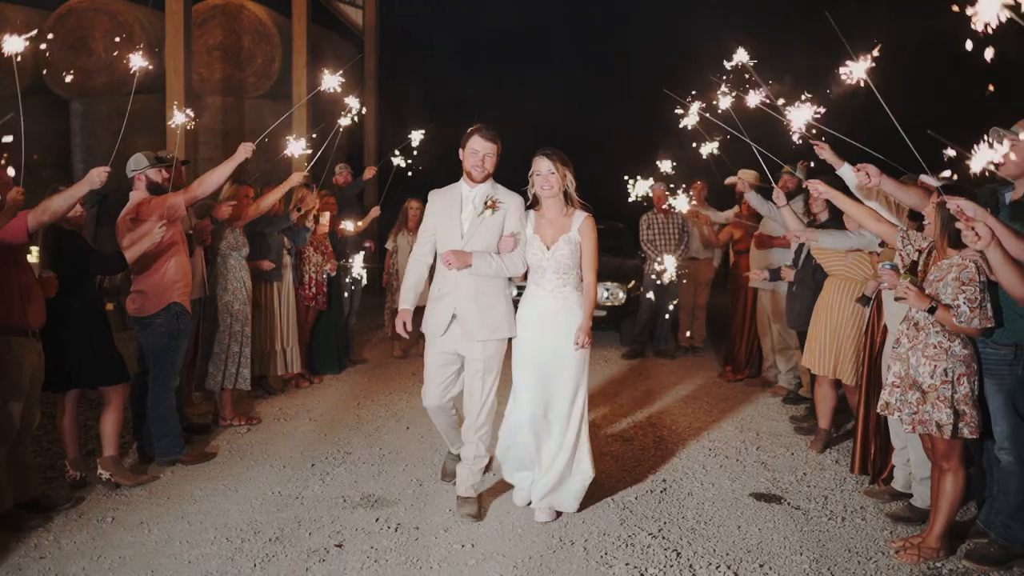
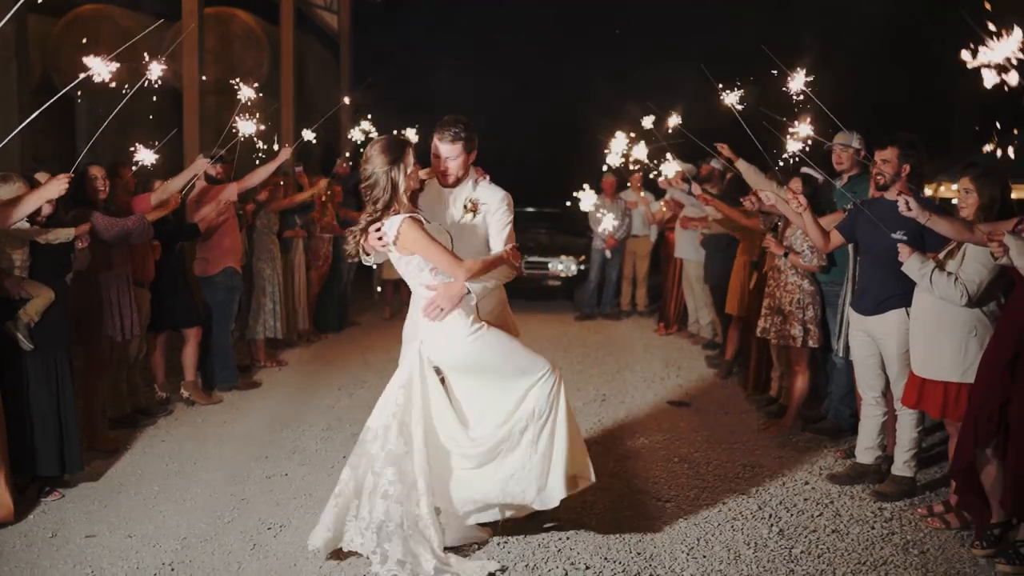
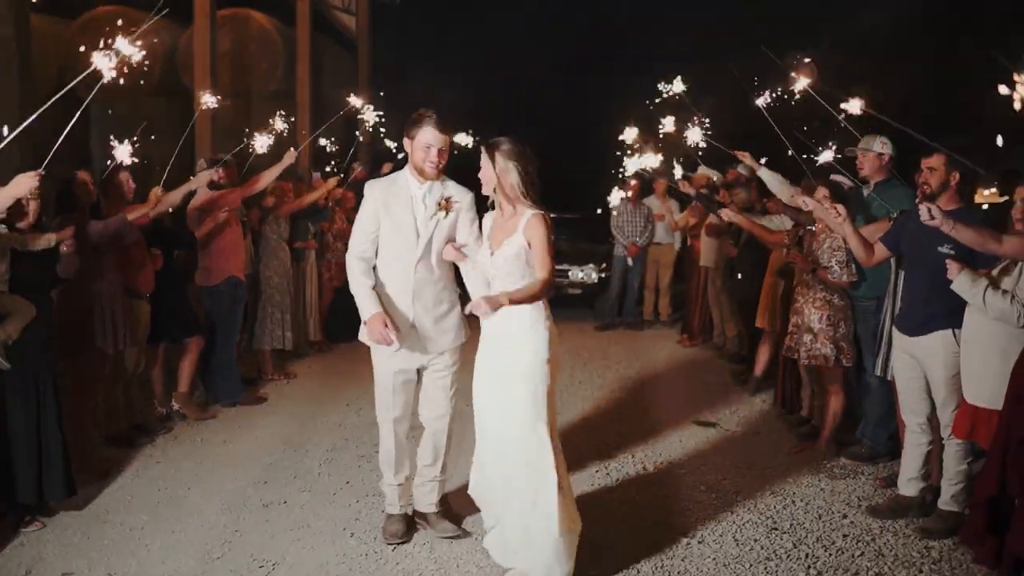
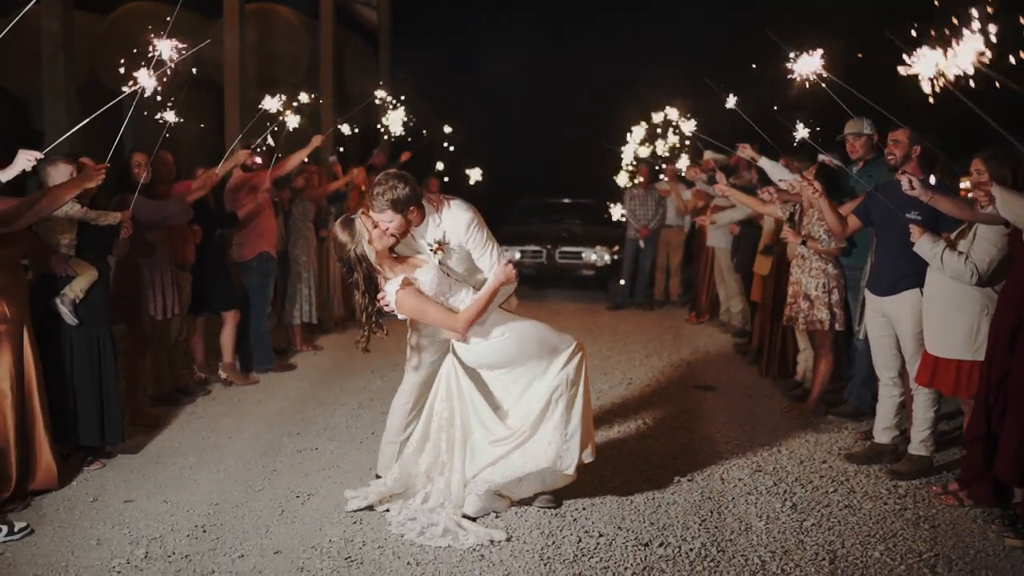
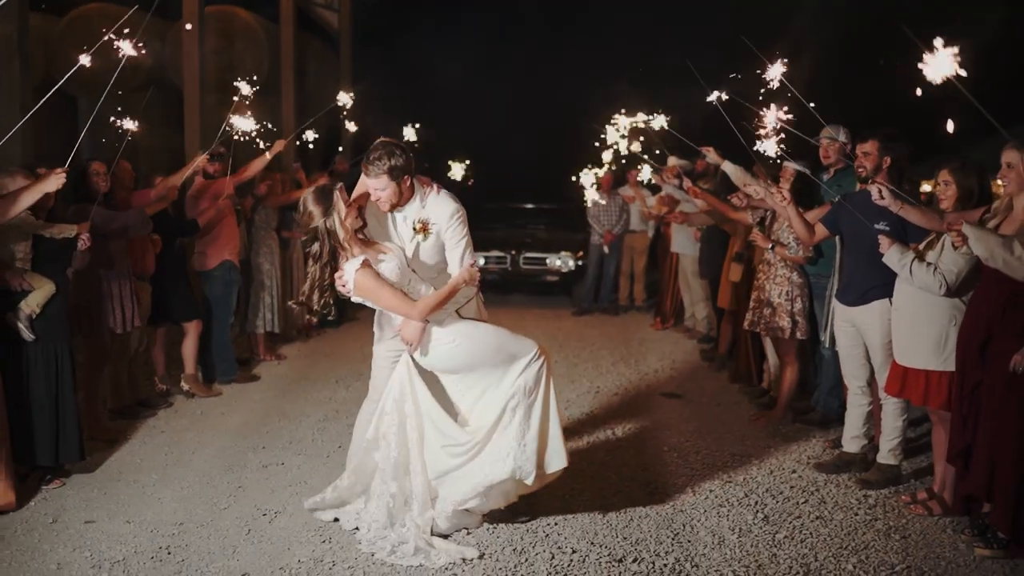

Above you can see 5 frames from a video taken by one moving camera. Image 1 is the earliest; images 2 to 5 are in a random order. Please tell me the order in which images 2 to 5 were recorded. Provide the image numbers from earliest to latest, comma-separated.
3, 2, 5, 4
